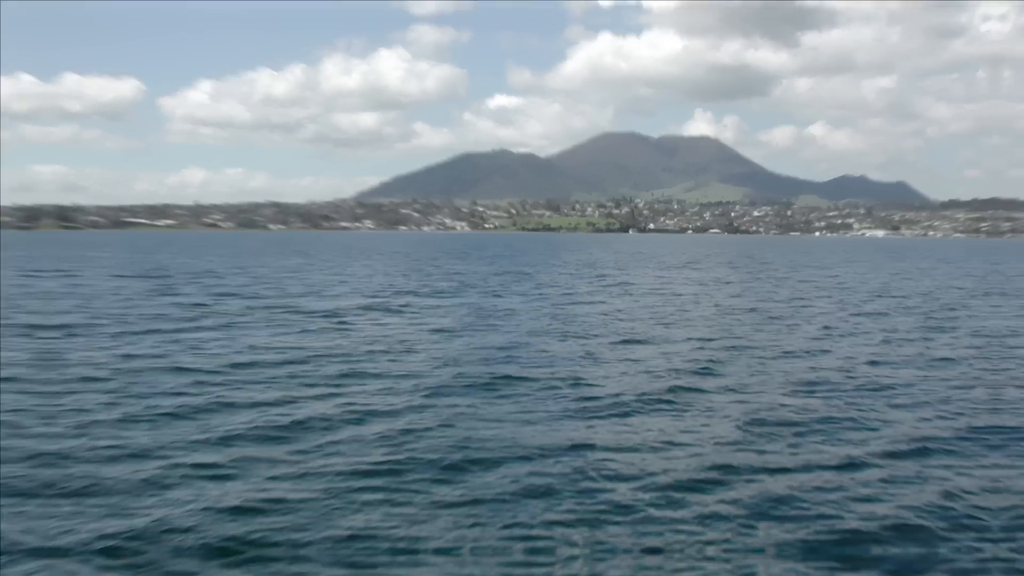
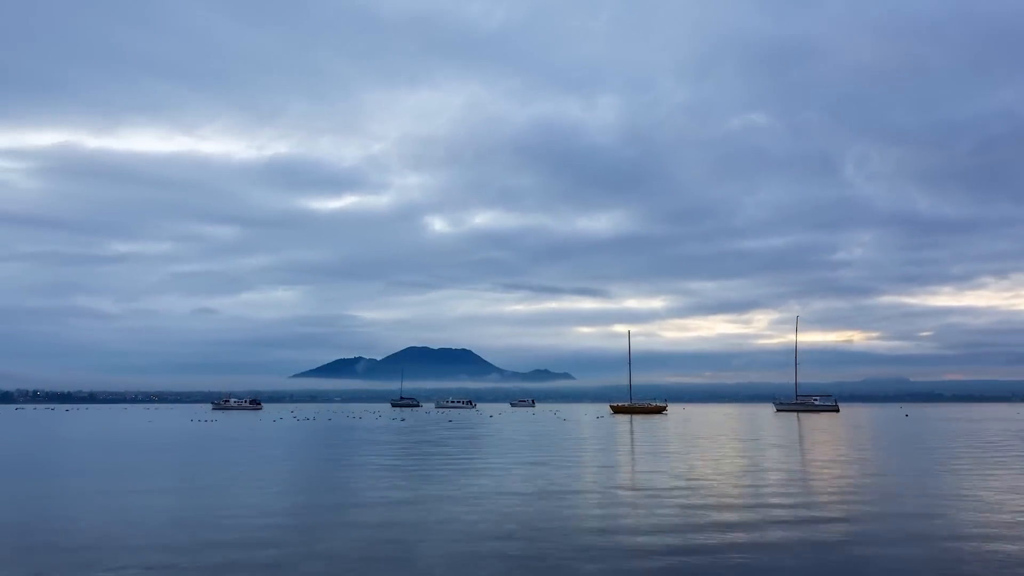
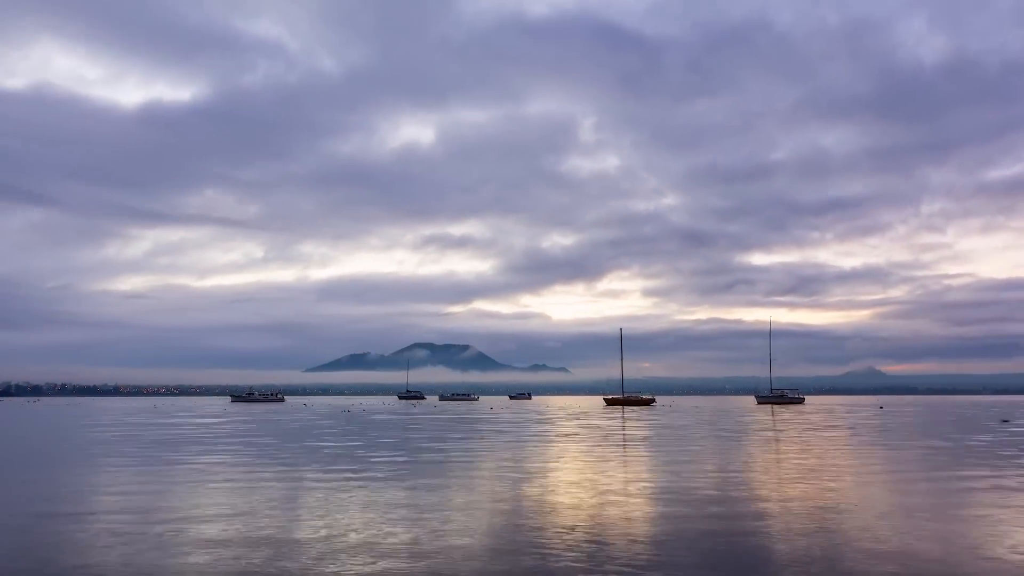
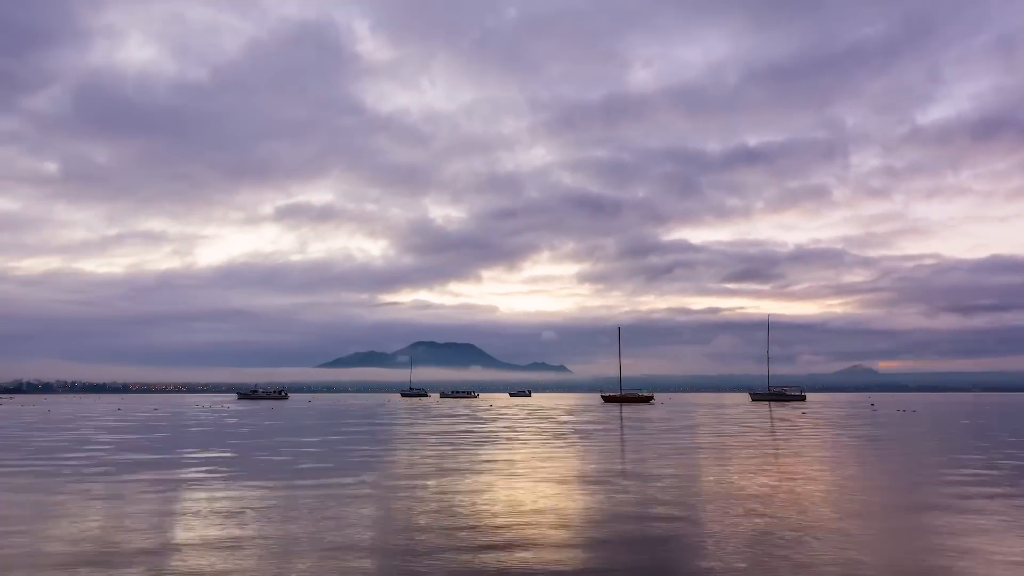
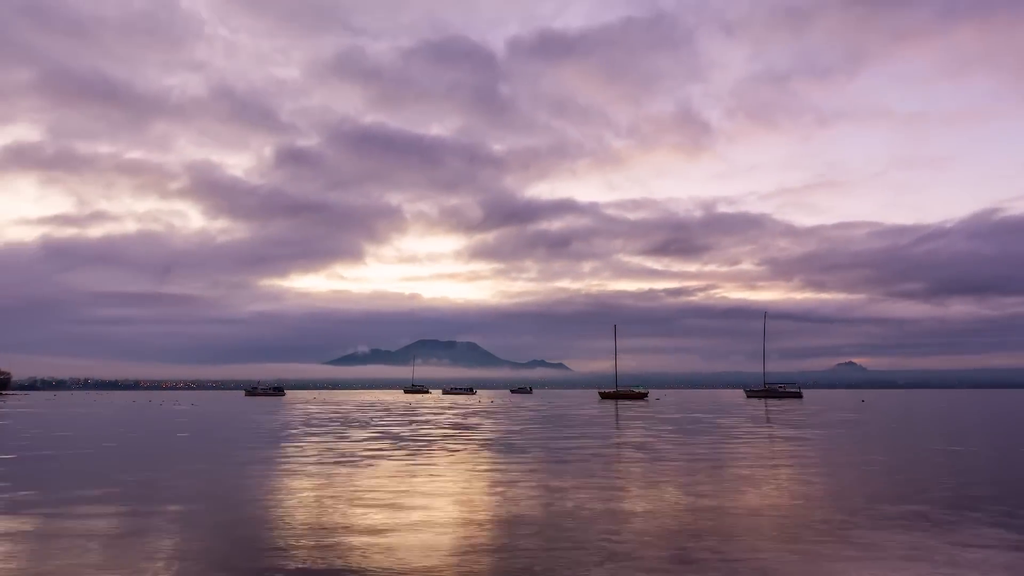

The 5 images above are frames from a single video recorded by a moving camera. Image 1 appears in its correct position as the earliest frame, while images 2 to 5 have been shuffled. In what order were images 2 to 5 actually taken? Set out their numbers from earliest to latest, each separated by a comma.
5, 4, 3, 2
